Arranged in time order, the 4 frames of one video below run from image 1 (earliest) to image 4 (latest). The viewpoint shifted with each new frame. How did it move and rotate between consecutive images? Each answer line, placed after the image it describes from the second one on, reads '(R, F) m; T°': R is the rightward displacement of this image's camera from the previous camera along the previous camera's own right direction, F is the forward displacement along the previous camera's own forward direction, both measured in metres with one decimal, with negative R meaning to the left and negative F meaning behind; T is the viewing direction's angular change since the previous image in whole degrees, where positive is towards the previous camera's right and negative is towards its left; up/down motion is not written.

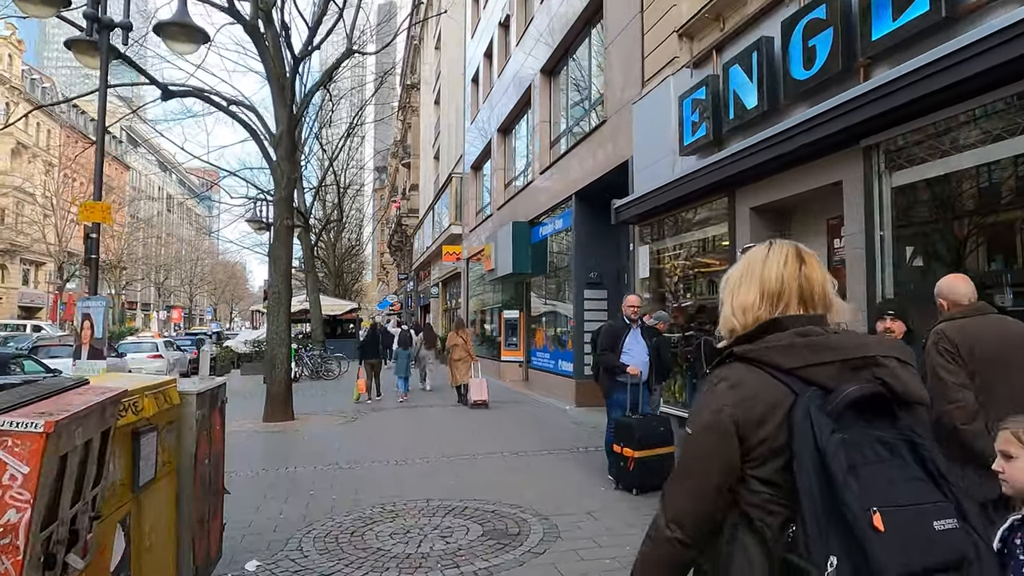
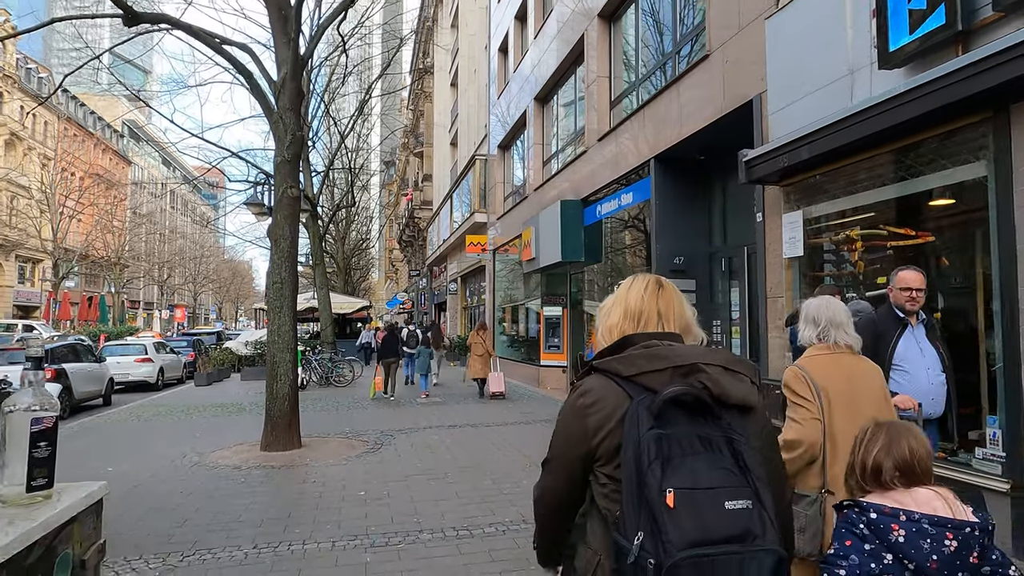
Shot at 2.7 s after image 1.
(-0.9, +2.7) m; 0°
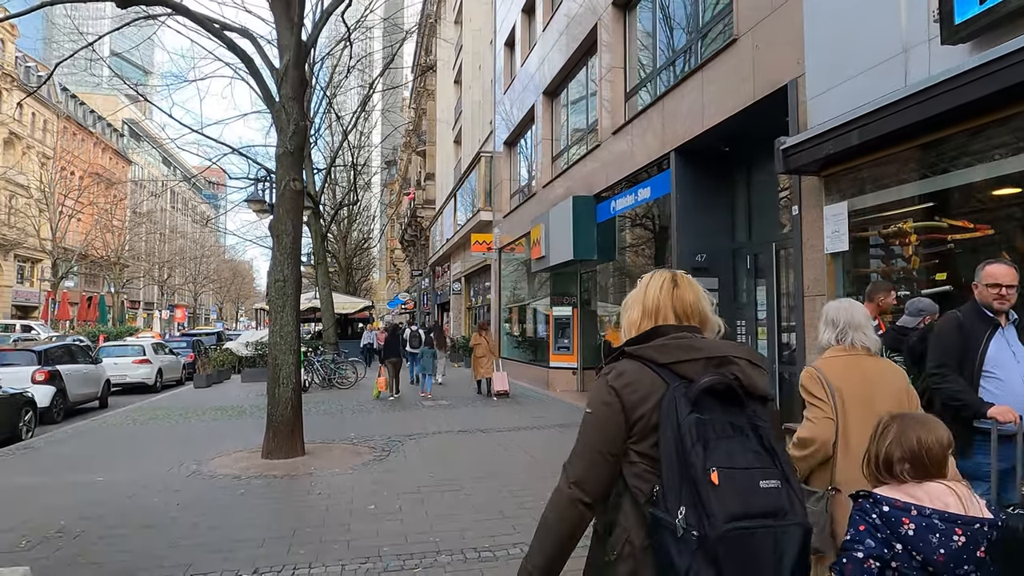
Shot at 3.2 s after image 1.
(-0.2, +0.5) m; 0°
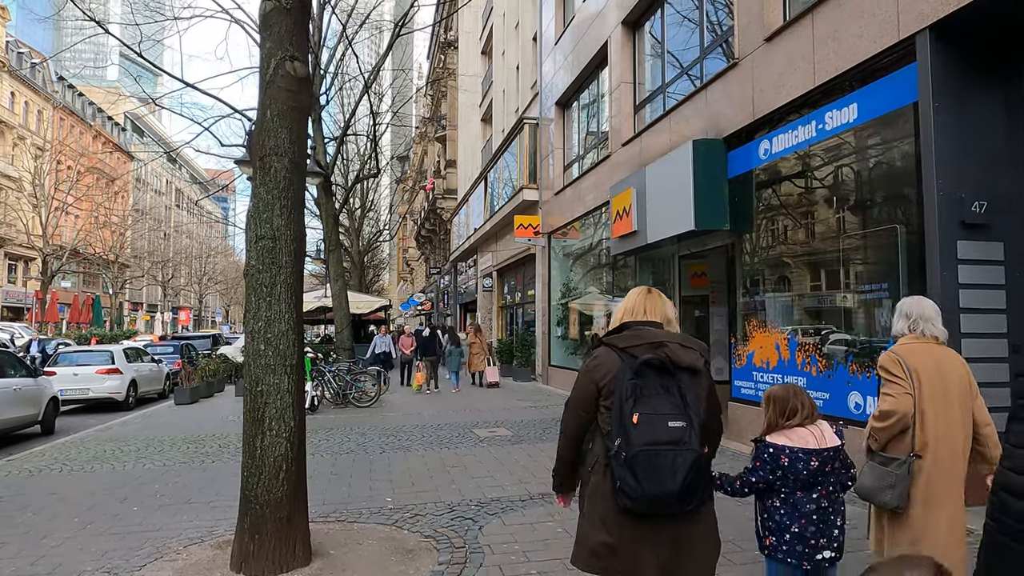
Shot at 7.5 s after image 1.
(-1.2, +3.9) m; -1°
